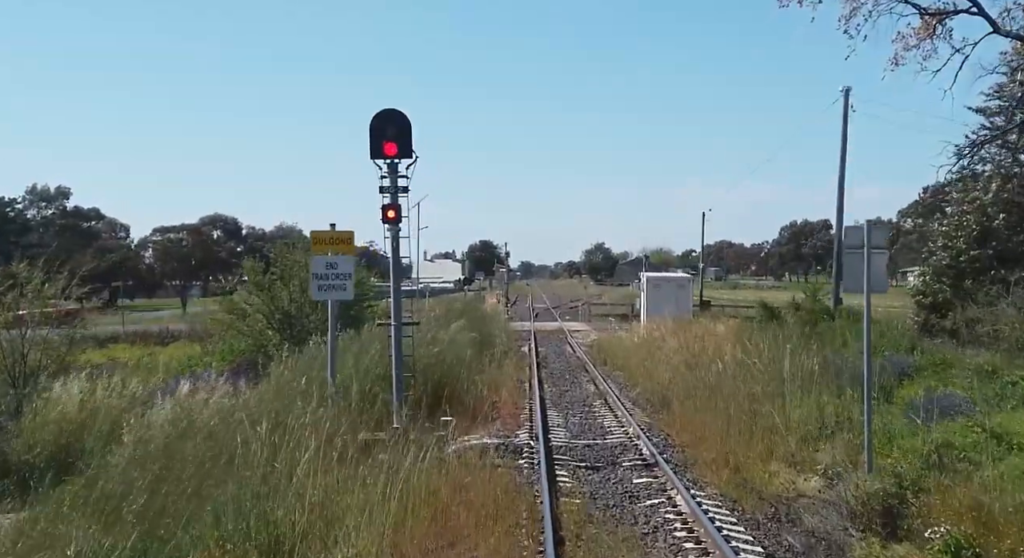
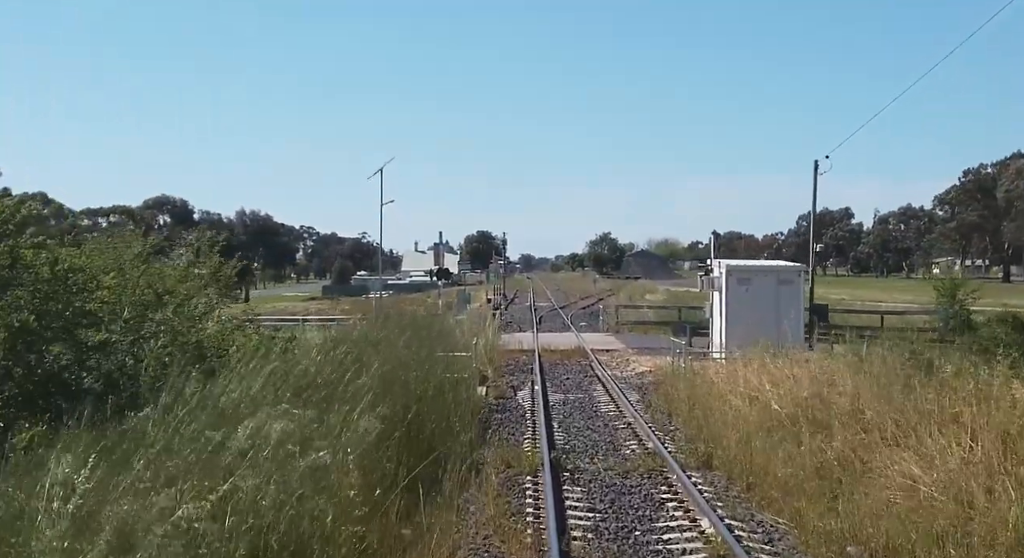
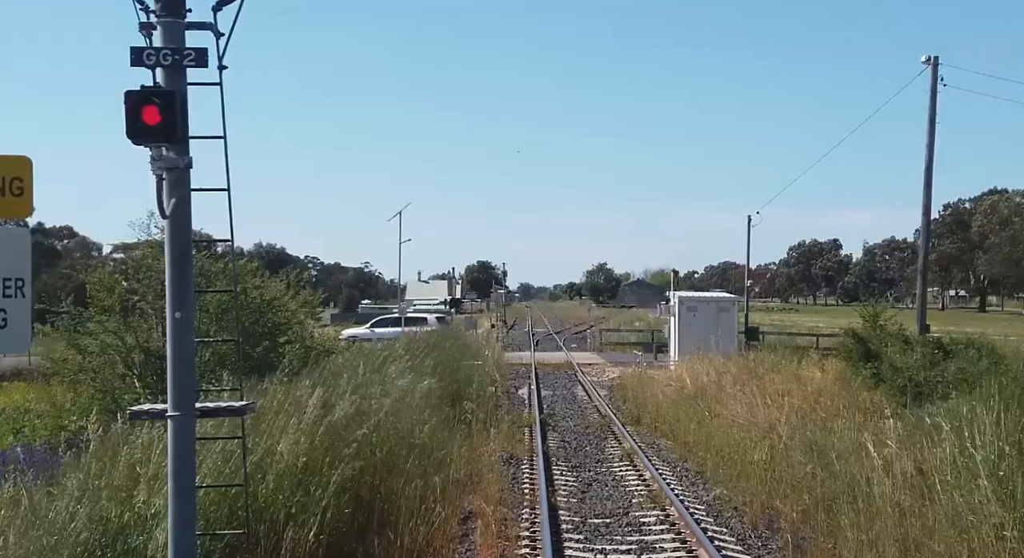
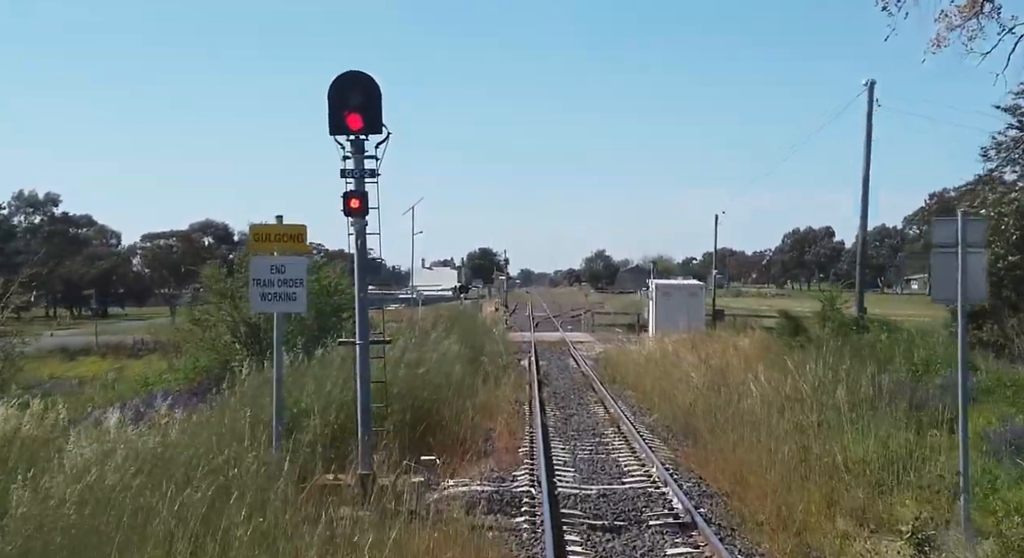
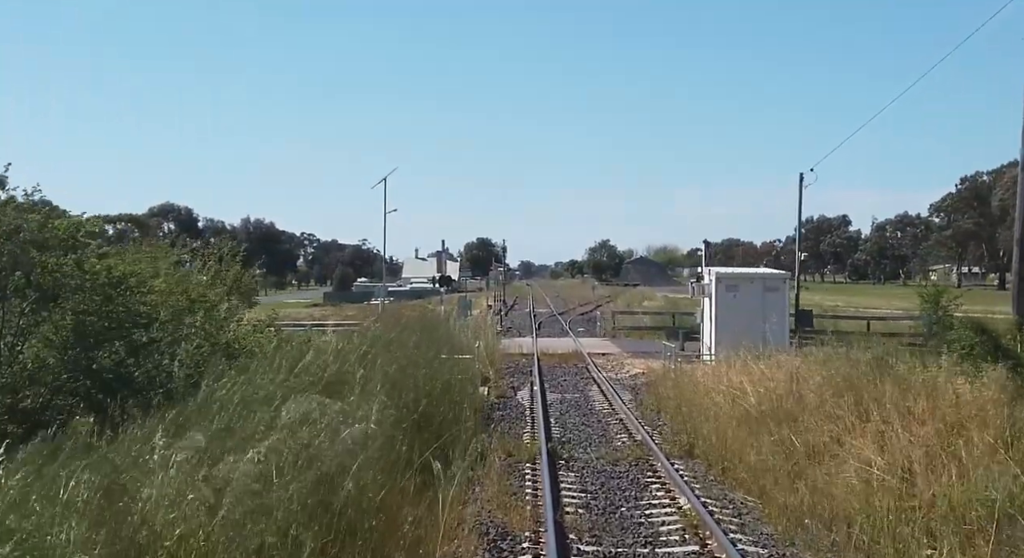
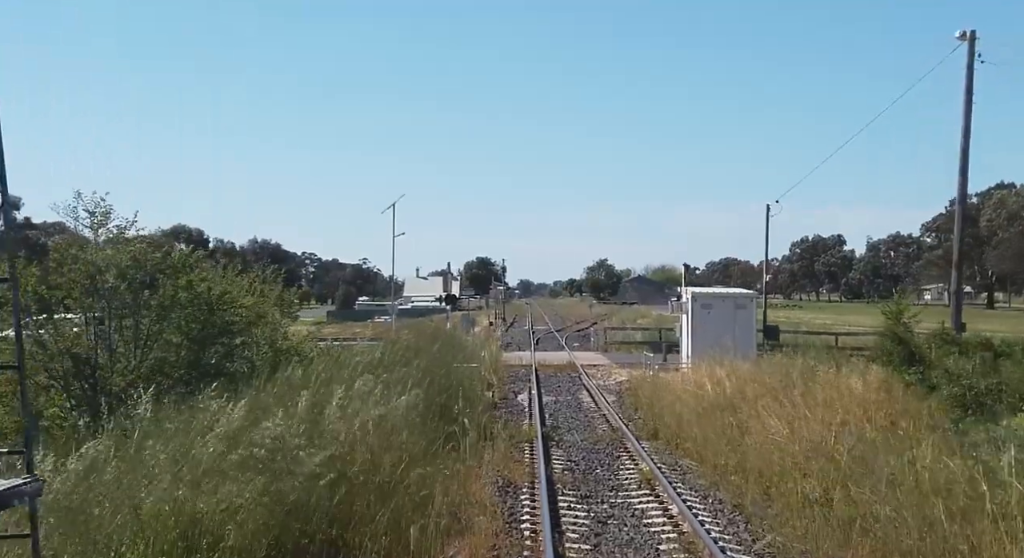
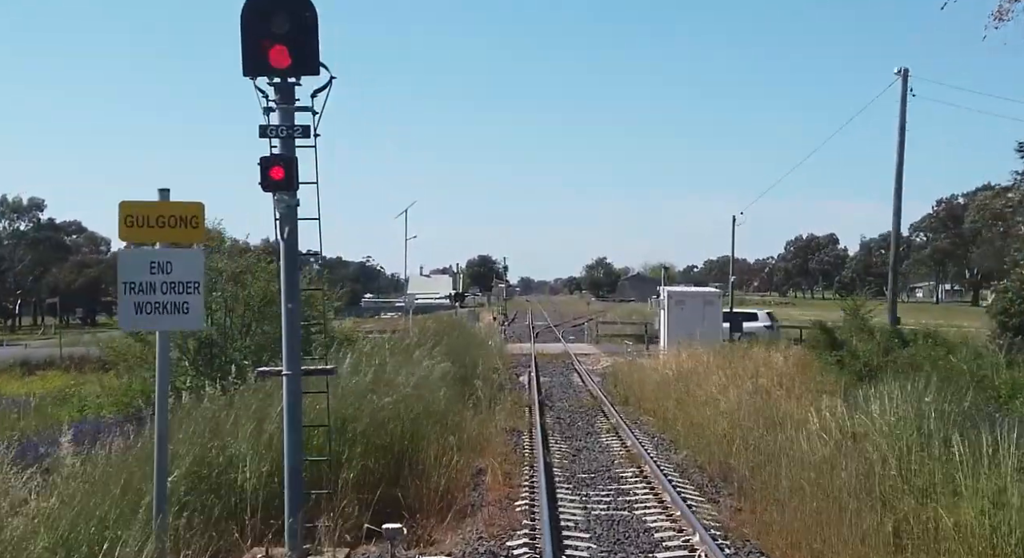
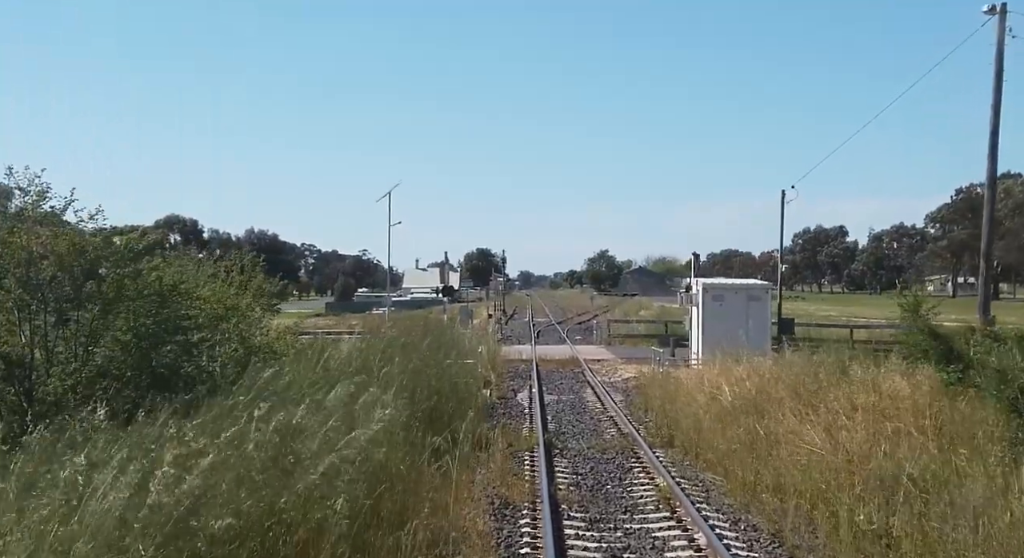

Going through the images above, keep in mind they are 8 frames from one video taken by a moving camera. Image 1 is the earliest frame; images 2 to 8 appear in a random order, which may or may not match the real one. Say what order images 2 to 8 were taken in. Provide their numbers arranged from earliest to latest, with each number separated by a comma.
4, 7, 3, 6, 8, 5, 2
